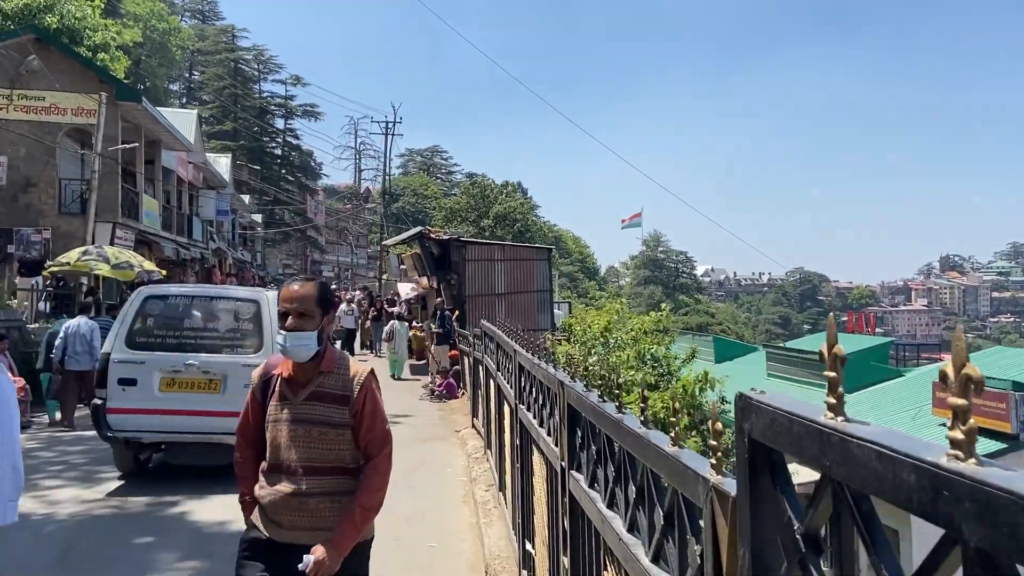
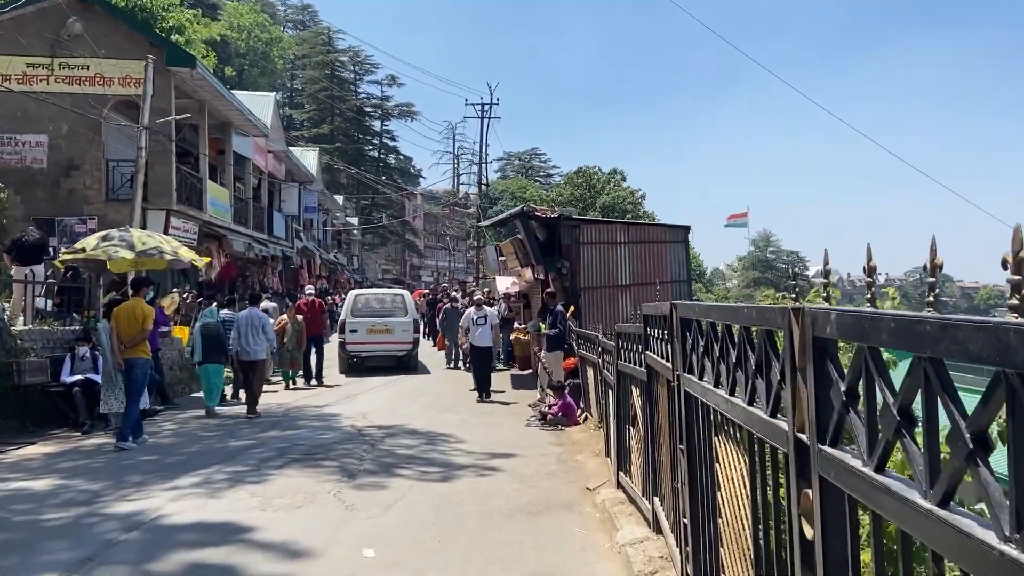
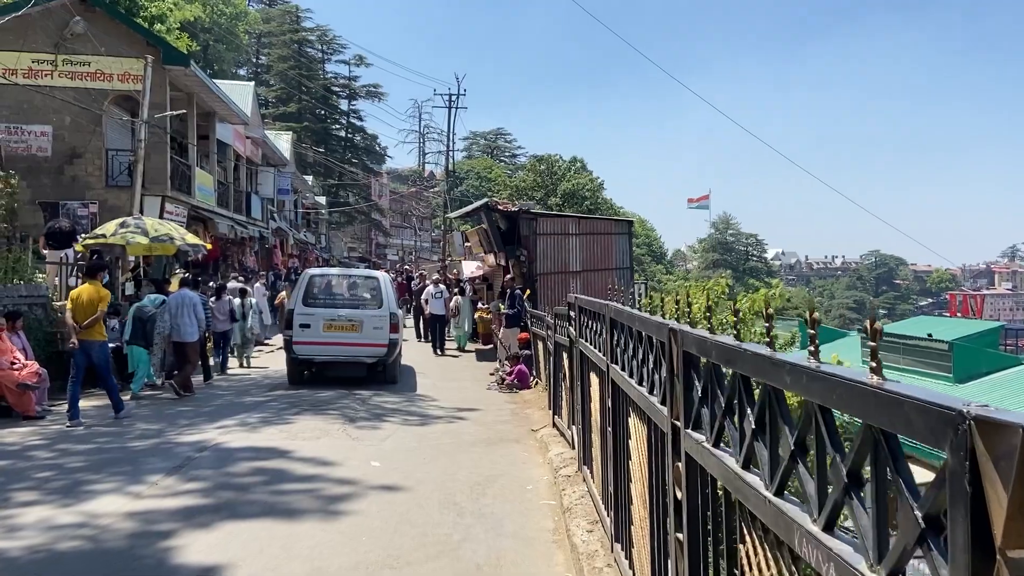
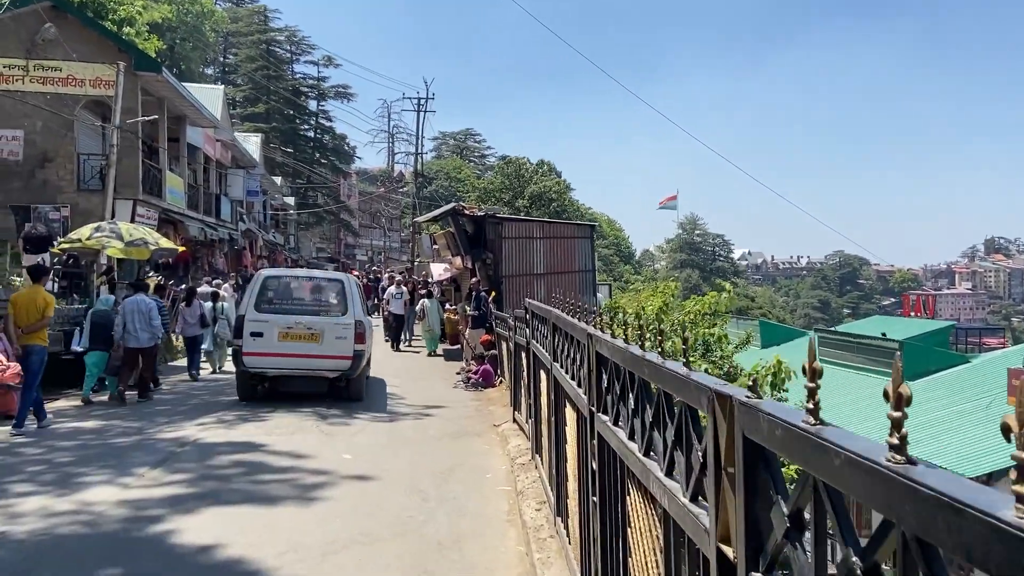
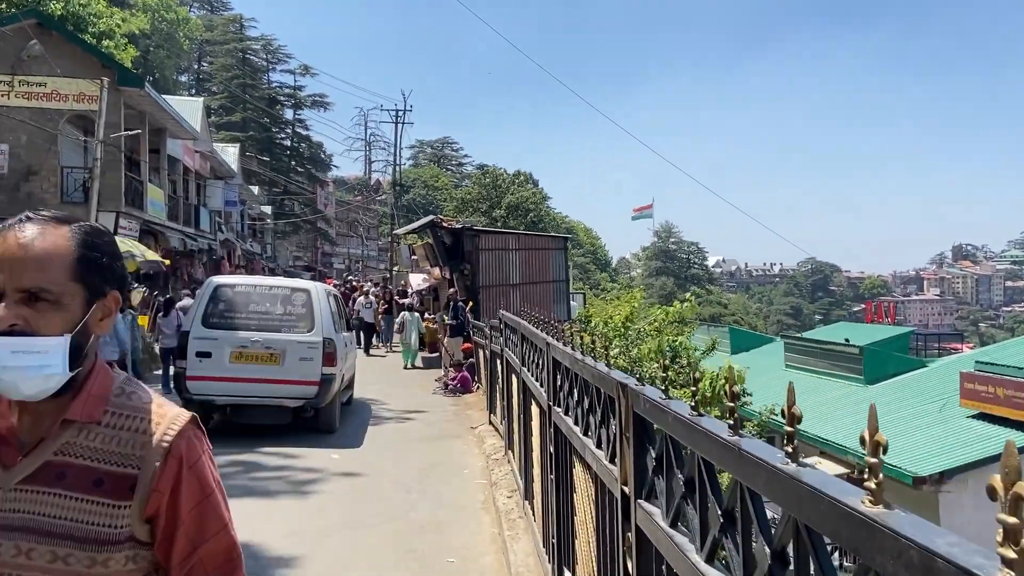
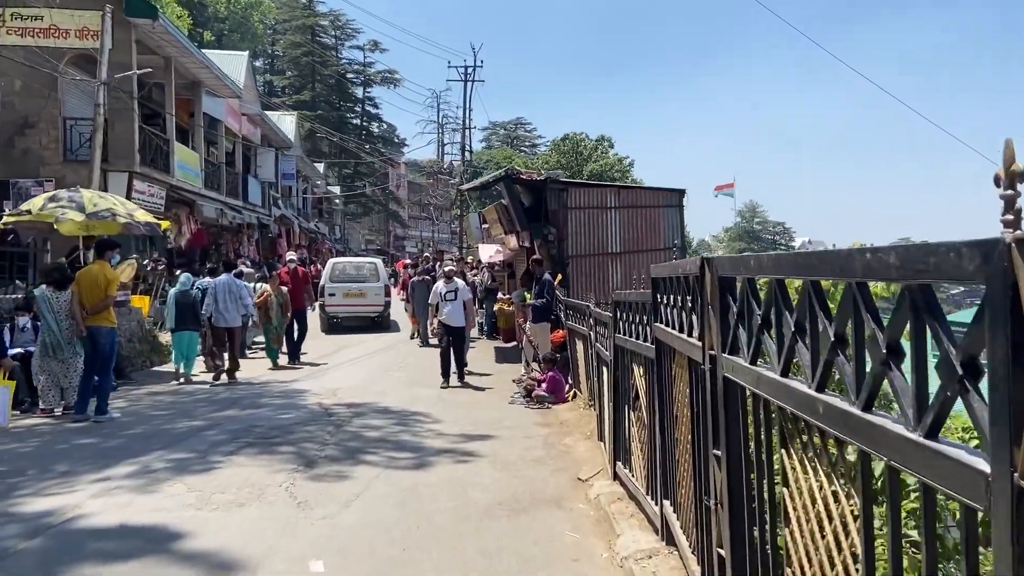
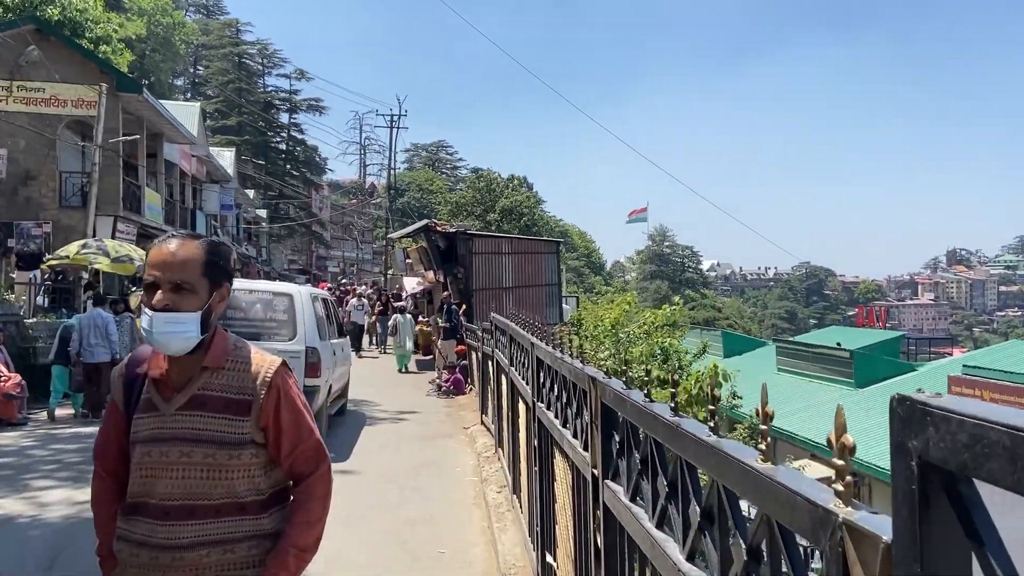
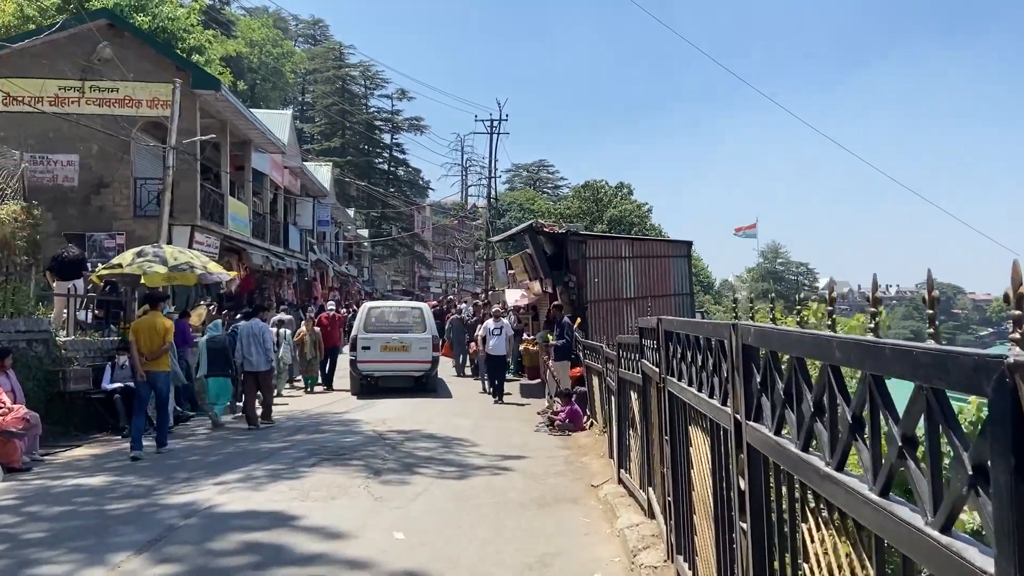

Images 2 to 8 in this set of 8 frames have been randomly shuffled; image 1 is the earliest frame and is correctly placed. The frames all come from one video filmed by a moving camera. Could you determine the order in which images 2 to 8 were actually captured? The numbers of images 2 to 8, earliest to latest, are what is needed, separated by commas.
7, 5, 4, 3, 8, 2, 6
